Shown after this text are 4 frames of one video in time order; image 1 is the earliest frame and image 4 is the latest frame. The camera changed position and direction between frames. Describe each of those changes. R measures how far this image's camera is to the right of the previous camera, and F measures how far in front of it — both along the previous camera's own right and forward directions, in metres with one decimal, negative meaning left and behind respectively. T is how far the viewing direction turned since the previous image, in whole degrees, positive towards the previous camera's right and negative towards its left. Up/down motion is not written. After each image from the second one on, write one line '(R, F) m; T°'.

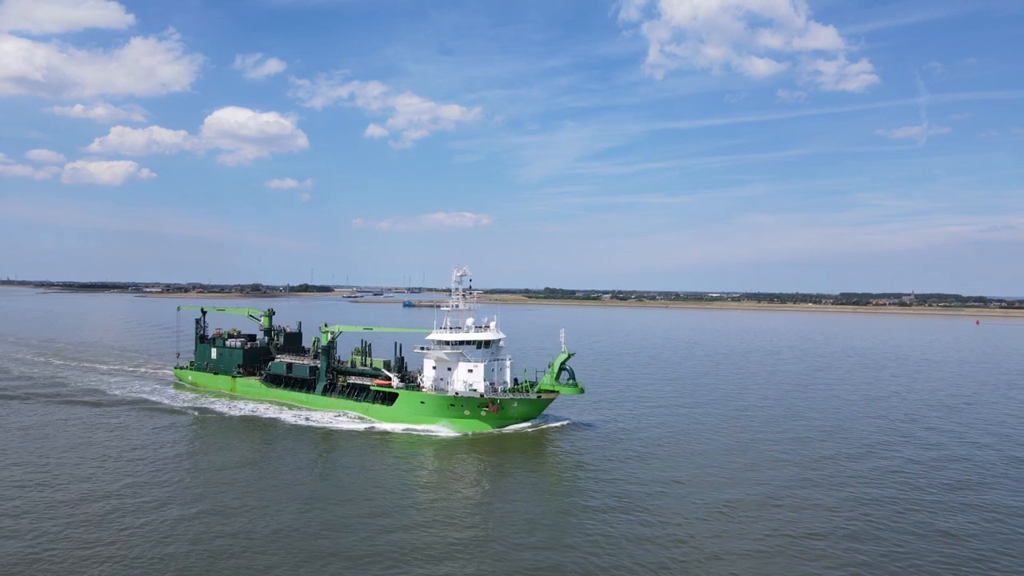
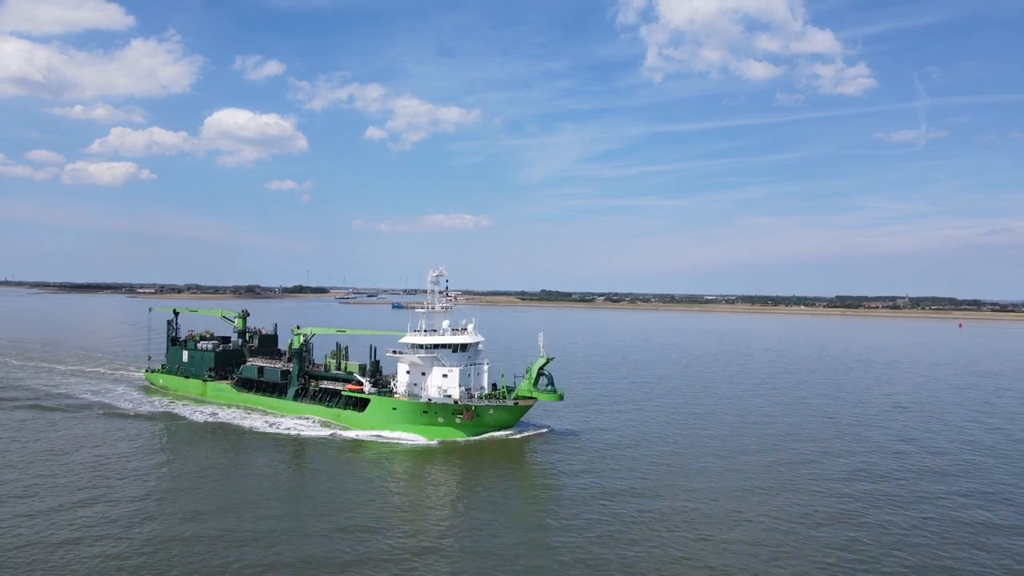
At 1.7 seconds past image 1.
(+1.0, +1.4) m; 0°
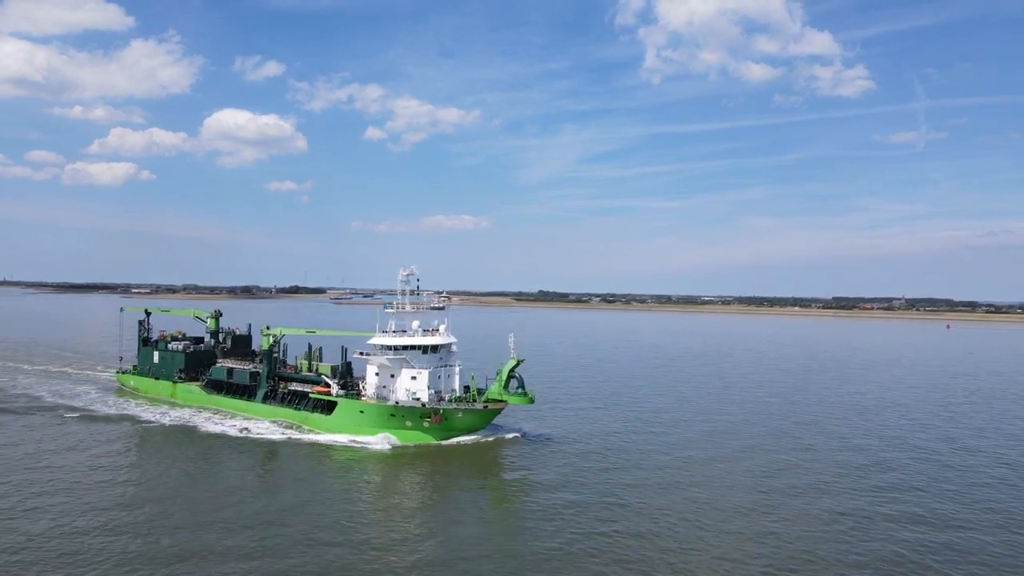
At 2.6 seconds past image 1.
(+1.2, +0.8) m; 0°
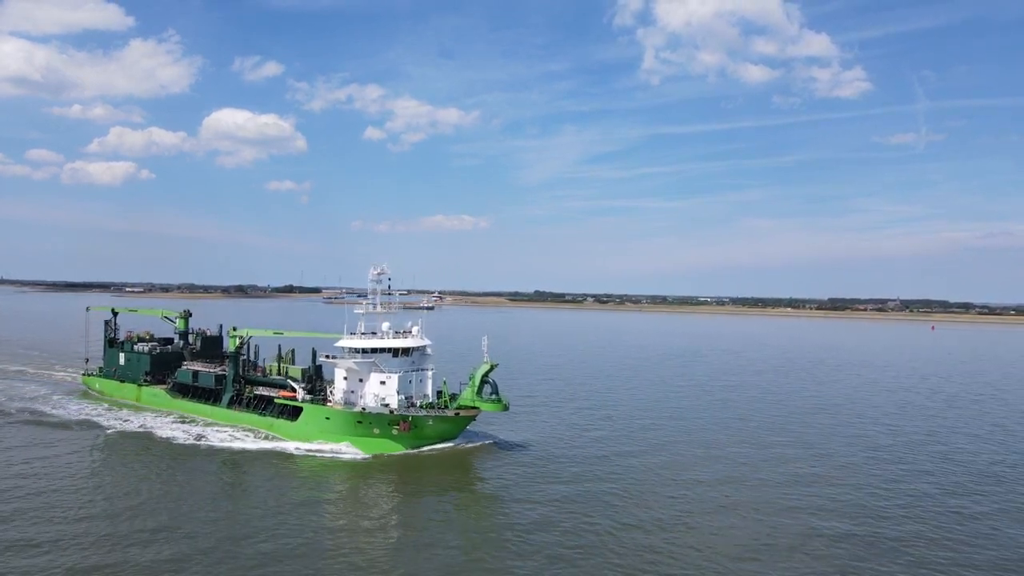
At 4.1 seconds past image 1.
(+1.0, +1.6) m; 0°
